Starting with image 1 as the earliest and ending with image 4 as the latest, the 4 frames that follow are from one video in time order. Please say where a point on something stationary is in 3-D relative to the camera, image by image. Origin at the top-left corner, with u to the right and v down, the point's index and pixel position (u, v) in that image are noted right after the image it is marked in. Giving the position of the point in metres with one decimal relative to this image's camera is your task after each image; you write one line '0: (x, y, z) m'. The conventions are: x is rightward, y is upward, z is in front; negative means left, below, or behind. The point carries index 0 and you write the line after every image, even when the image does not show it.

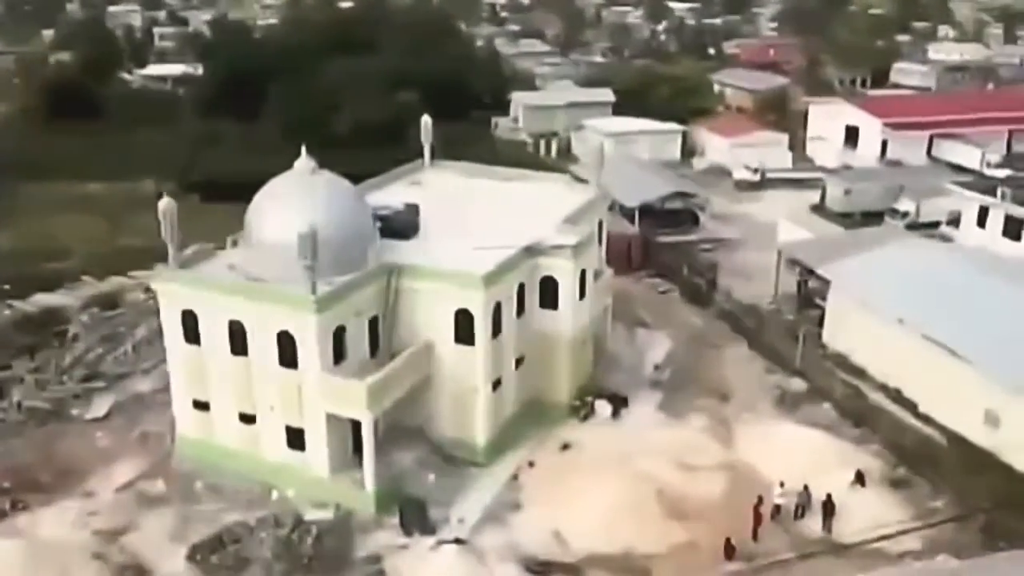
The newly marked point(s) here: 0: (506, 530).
0: (-0.1, -5.6, +19.5) m
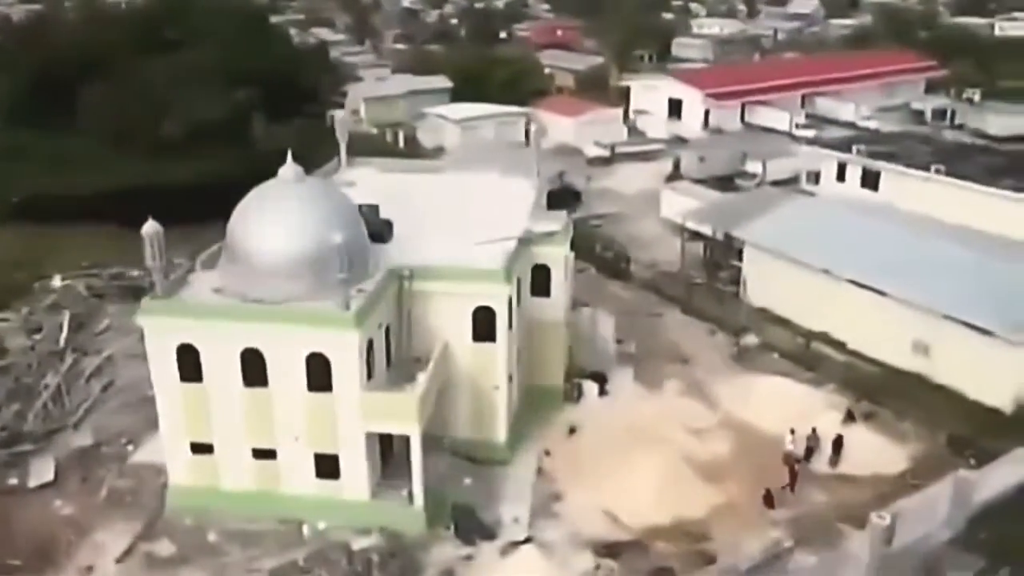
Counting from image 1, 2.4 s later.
0: (+1.1, -5.3, +19.4) m
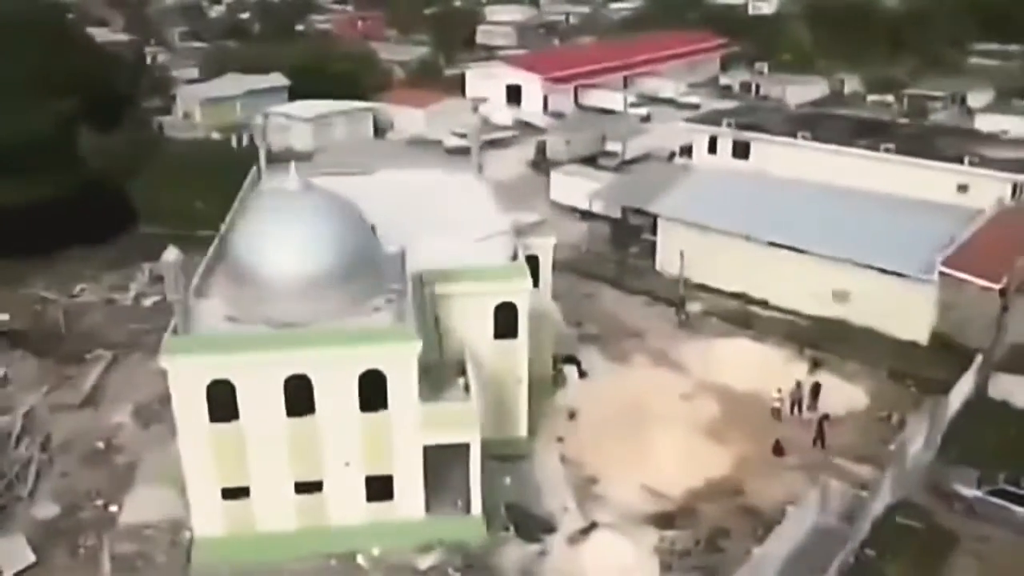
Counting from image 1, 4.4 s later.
0: (+2.2, -5.0, +19.8) m
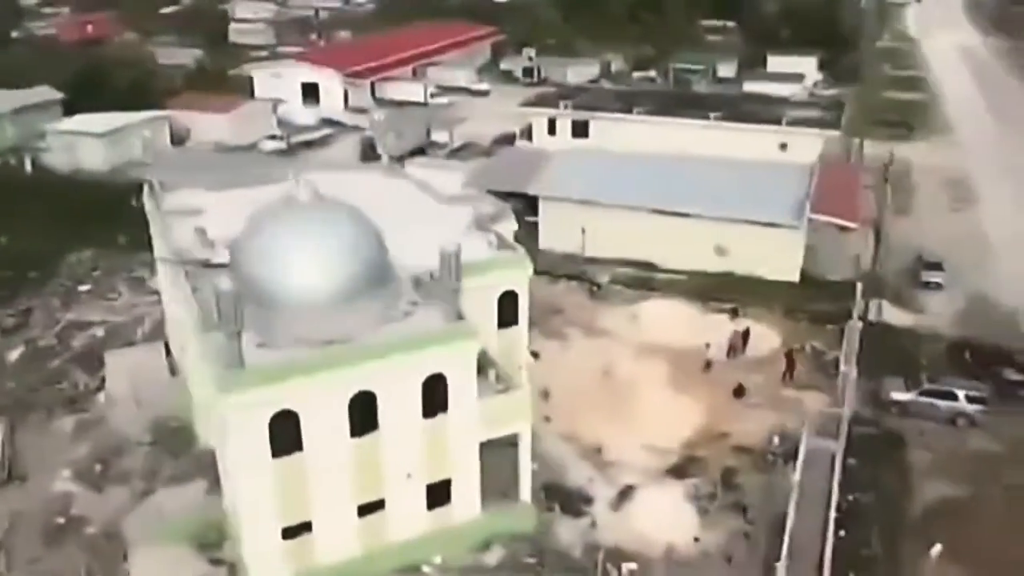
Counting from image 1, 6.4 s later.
0: (+2.7, -4.4, +20.8) m
